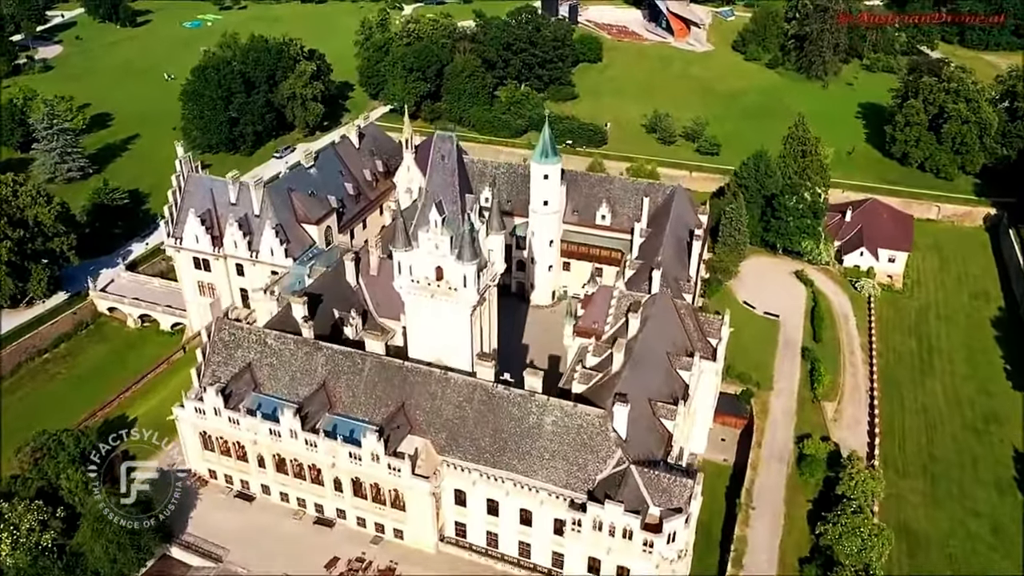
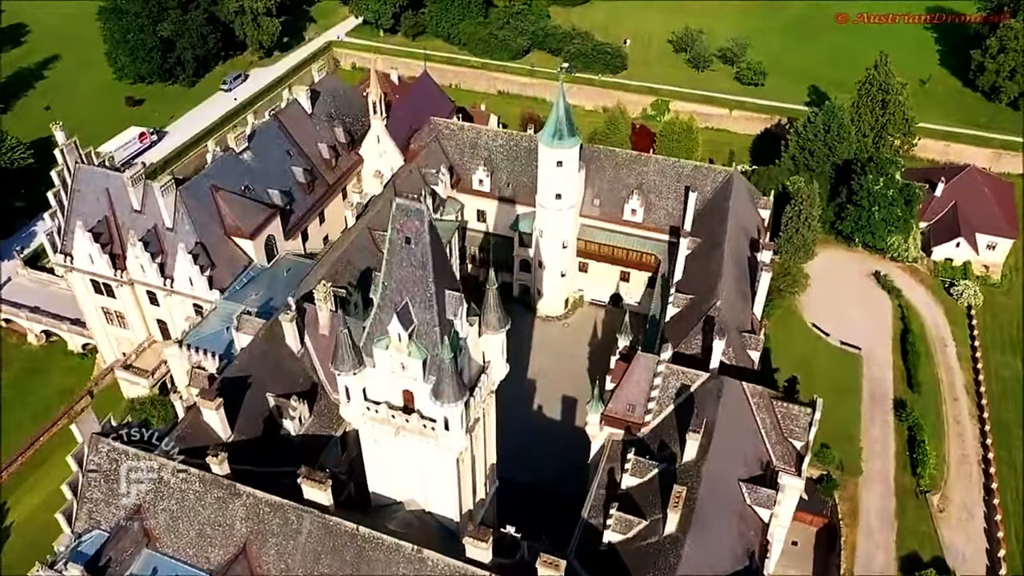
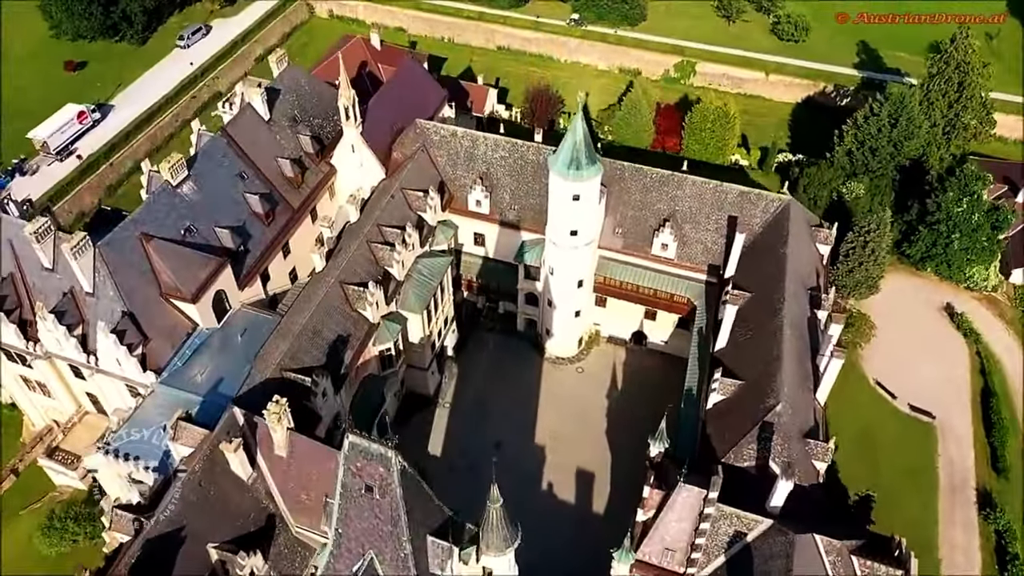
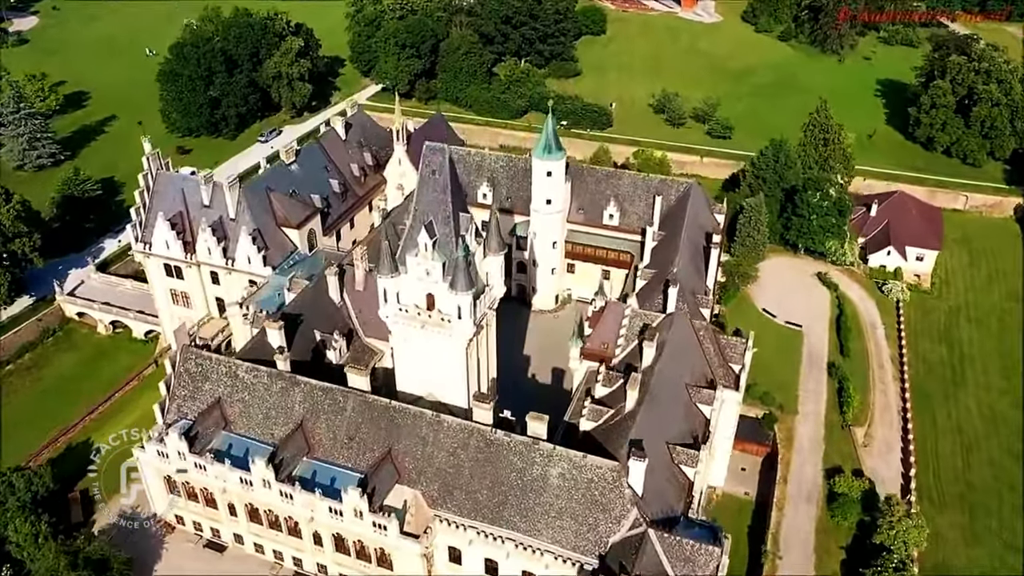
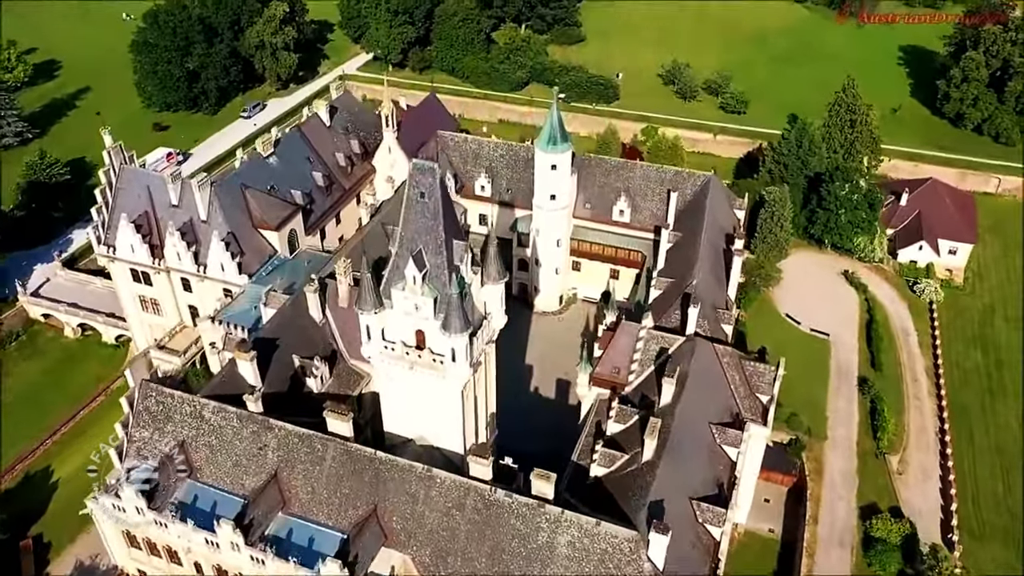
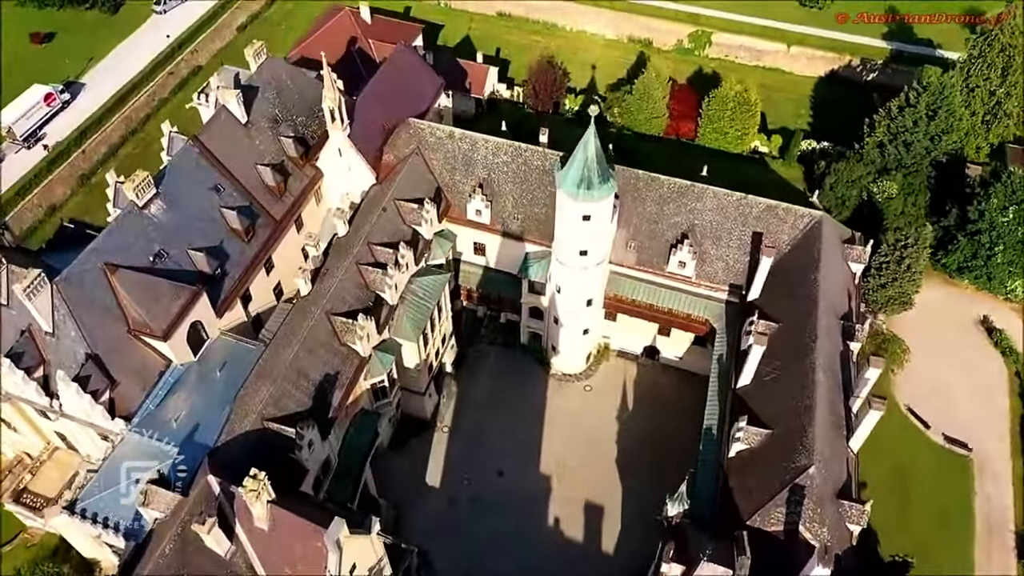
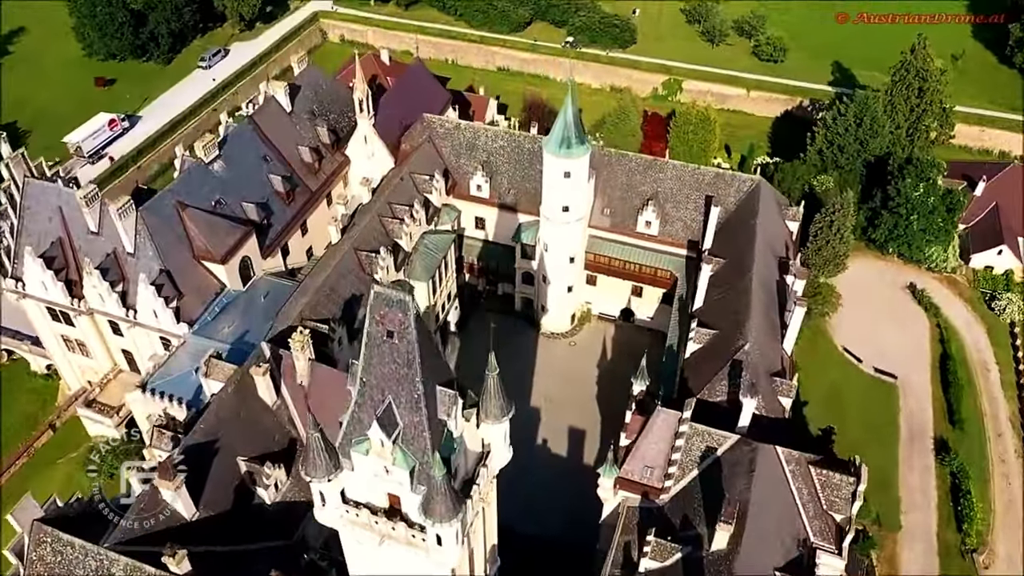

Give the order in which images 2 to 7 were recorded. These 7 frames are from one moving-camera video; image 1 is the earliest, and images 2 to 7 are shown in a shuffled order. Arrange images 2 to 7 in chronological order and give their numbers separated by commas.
4, 5, 2, 7, 3, 6
